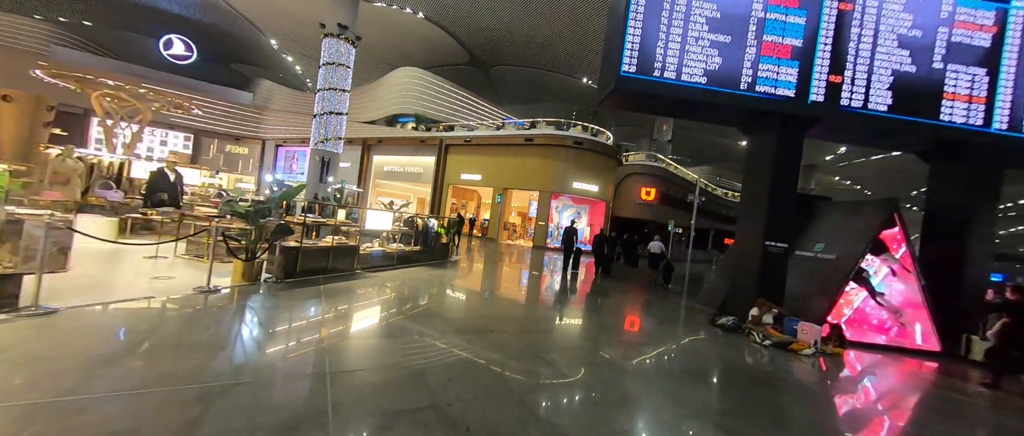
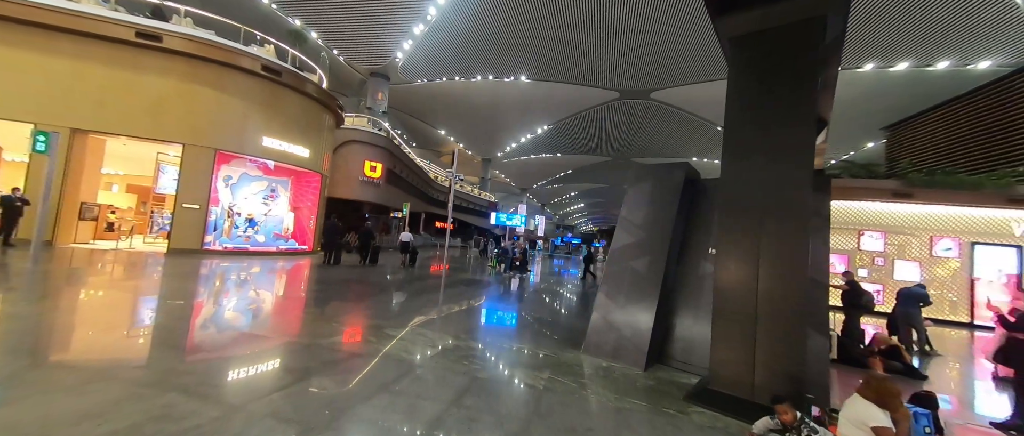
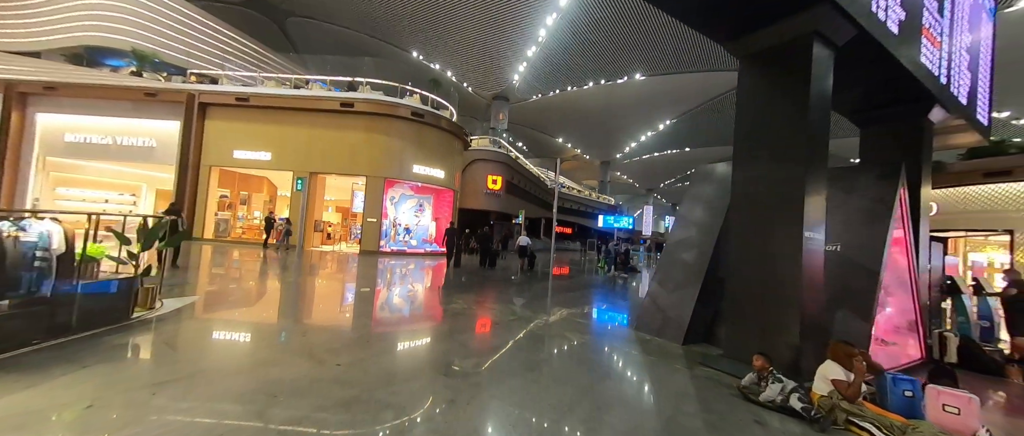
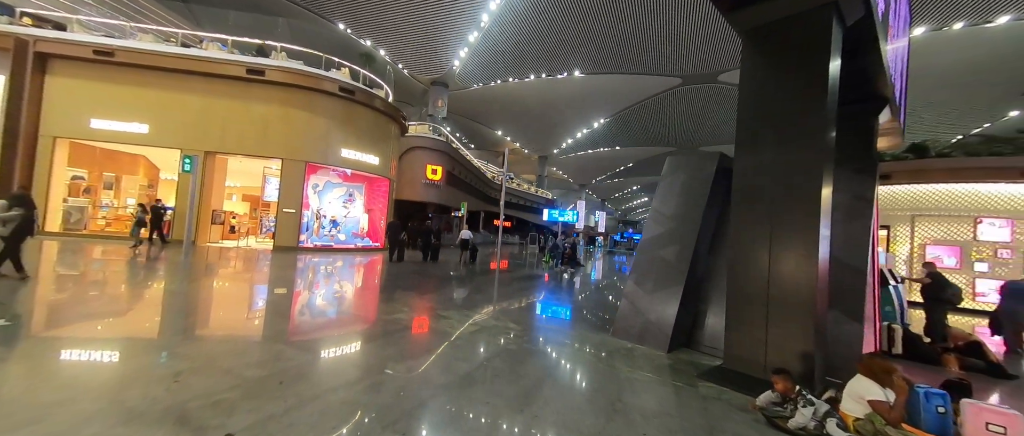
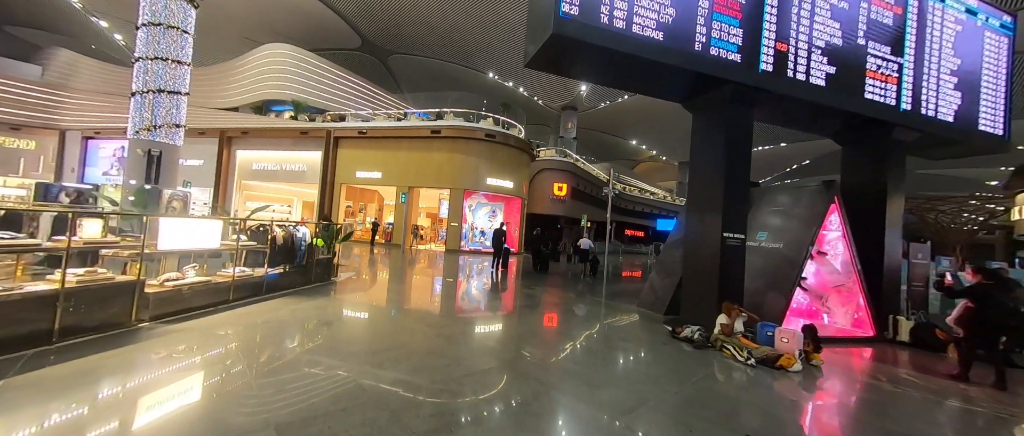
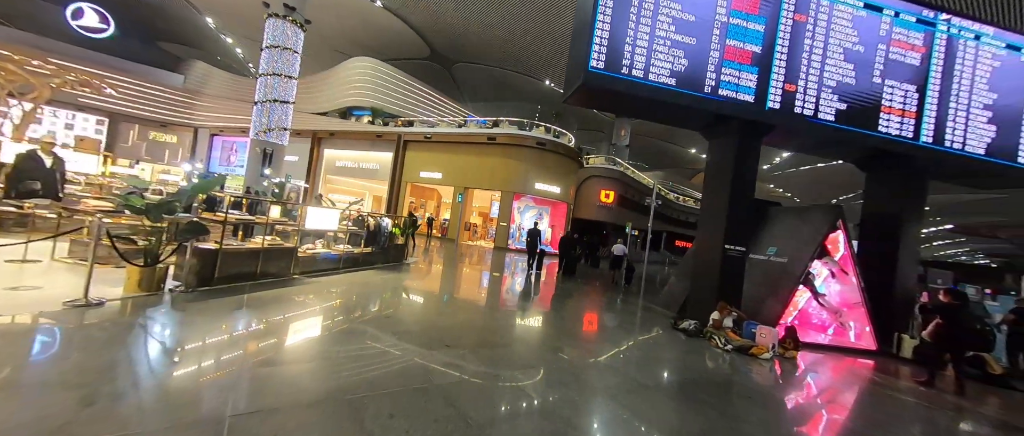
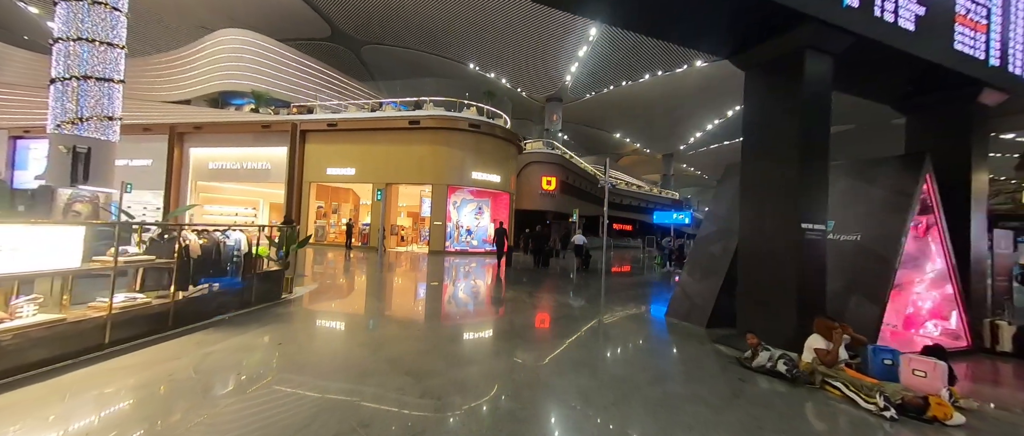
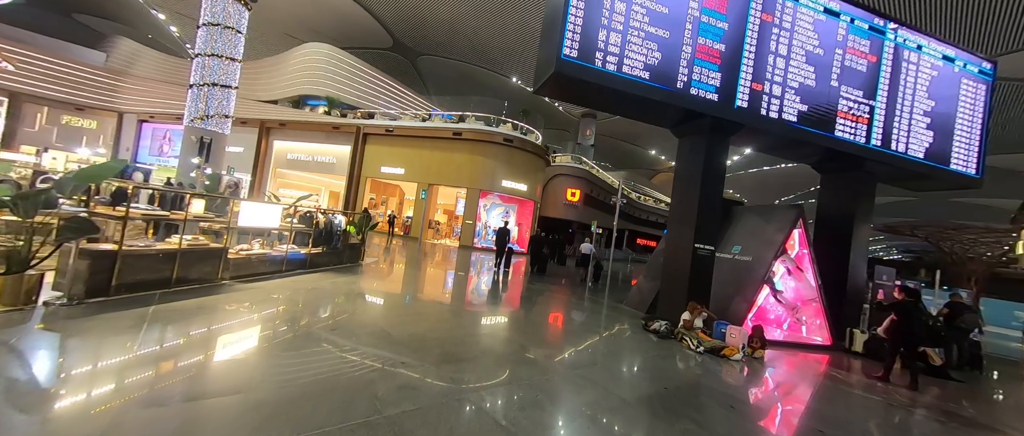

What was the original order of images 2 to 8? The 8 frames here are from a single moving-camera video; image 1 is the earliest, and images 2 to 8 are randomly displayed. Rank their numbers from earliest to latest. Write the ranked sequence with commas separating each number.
6, 8, 5, 7, 3, 4, 2
